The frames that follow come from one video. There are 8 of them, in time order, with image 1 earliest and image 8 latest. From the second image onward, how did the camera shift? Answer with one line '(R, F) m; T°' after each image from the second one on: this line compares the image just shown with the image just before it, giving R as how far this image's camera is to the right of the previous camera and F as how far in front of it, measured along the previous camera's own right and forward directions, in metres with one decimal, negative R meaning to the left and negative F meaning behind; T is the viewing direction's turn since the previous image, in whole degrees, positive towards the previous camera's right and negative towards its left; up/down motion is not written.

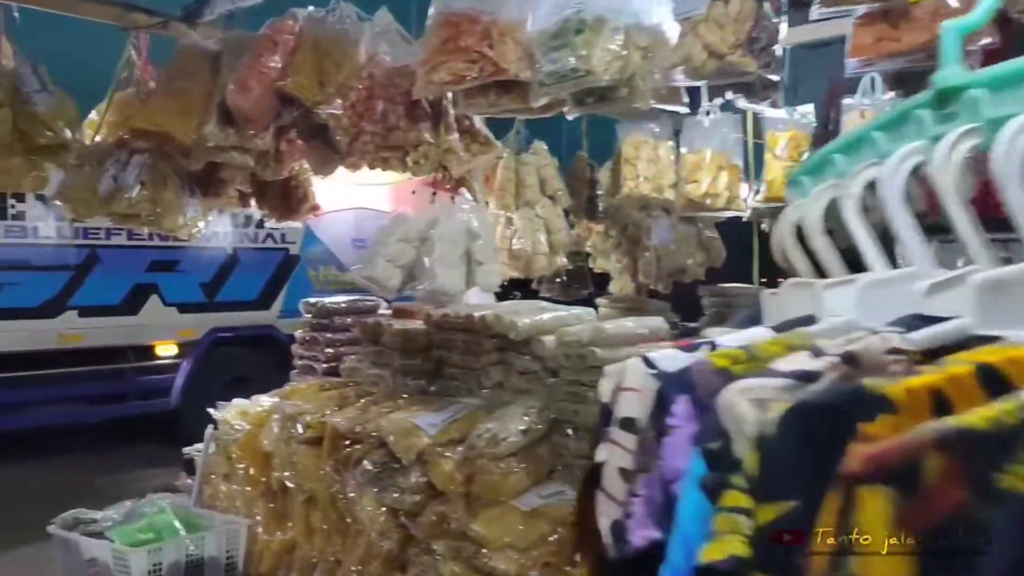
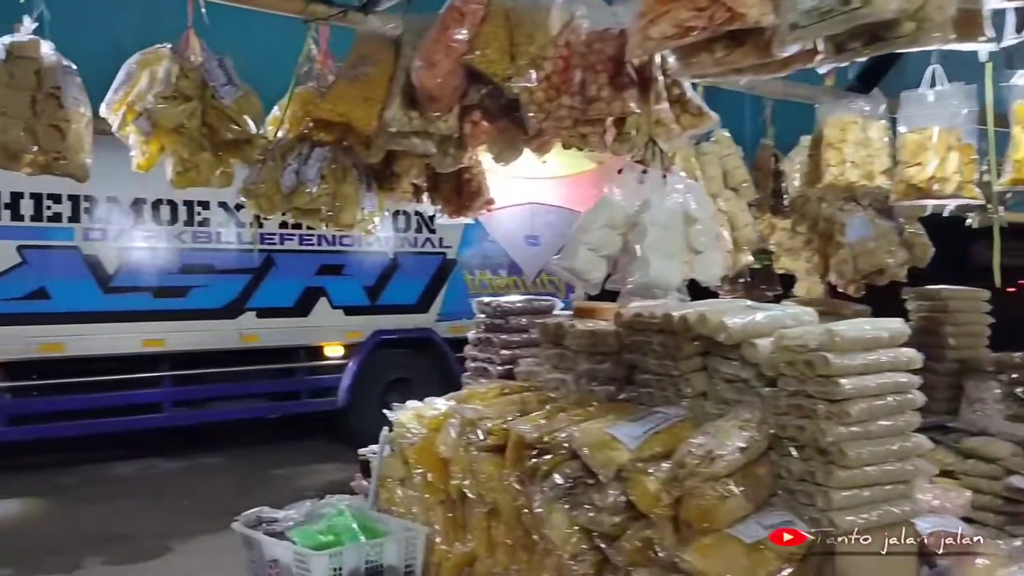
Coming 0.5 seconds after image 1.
(-0.2, +0.3) m; -11°
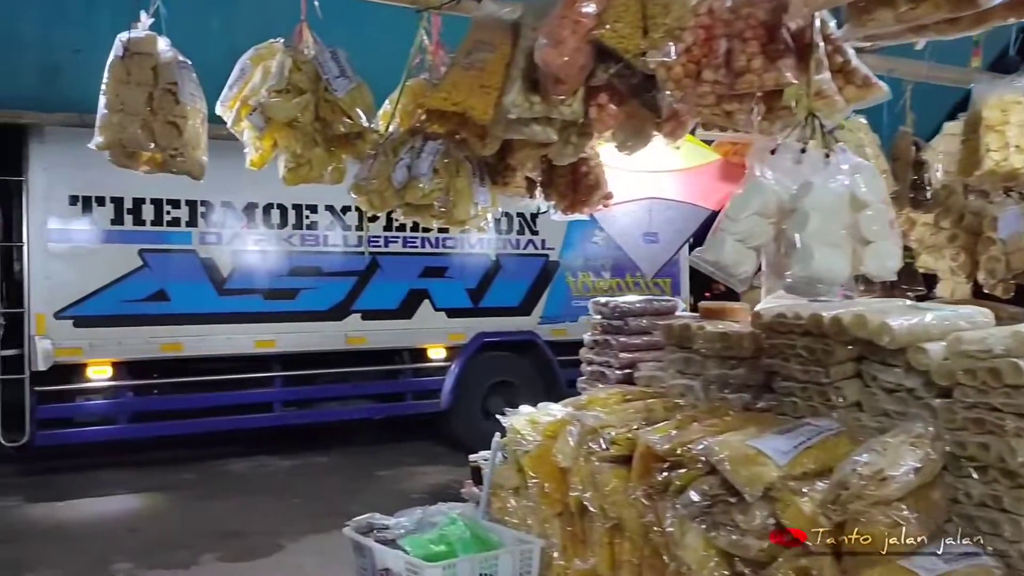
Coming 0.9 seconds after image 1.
(-0.1, +0.2) m; -7°
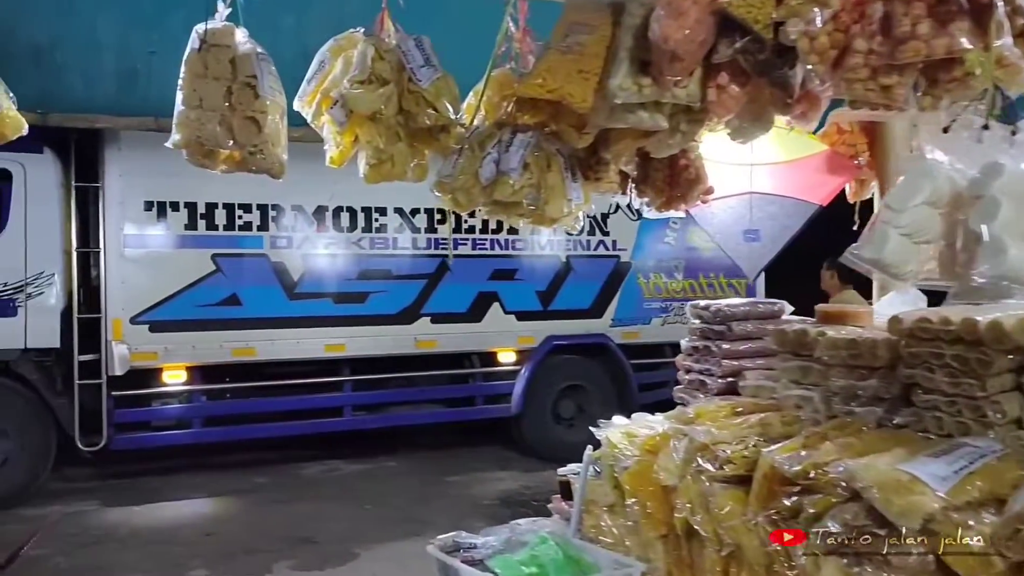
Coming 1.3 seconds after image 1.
(-0.1, +0.2) m; -4°
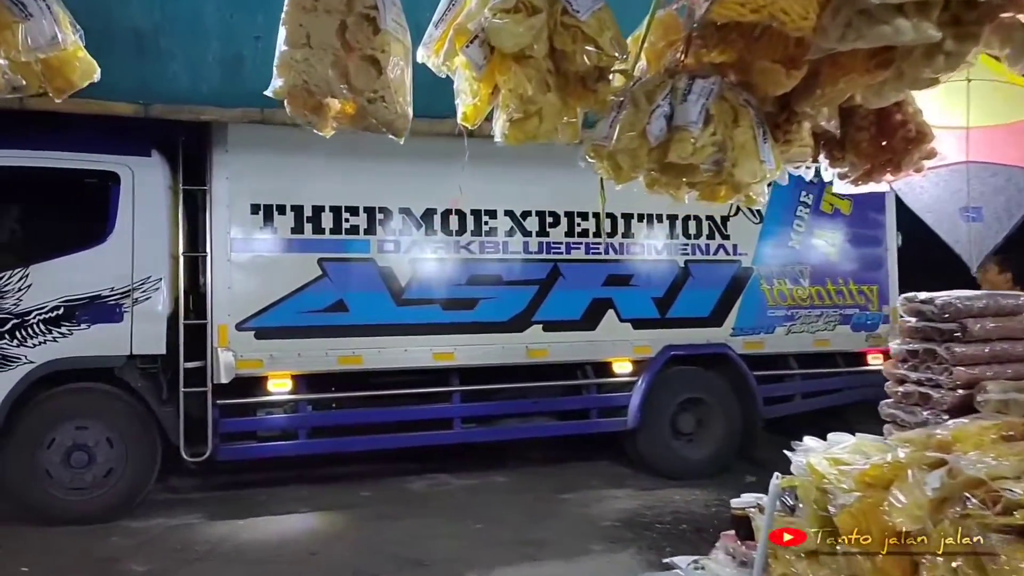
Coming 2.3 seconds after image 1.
(-0.2, +0.5) m; -7°
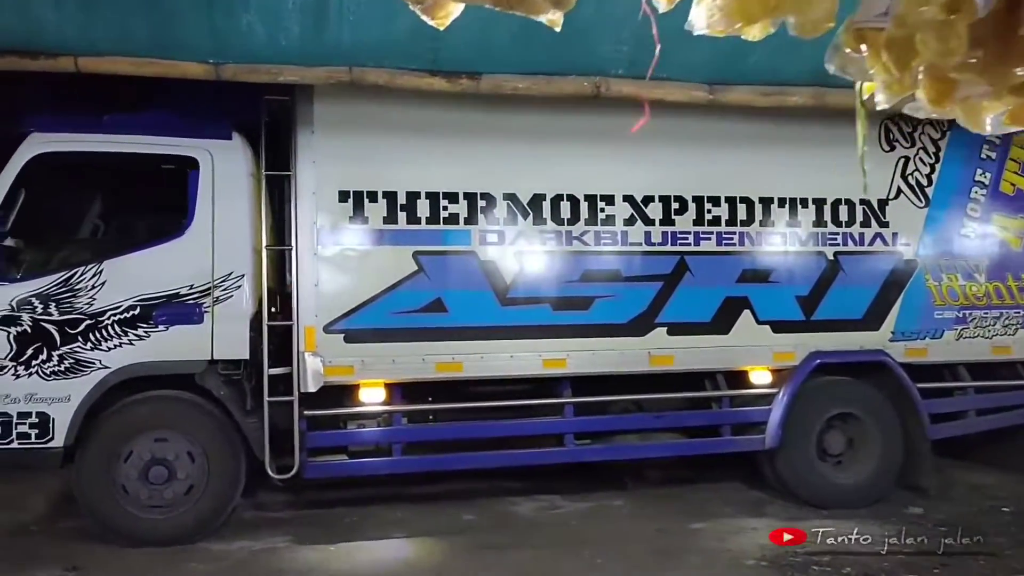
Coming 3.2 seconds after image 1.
(-0.2, +0.8) m; -6°
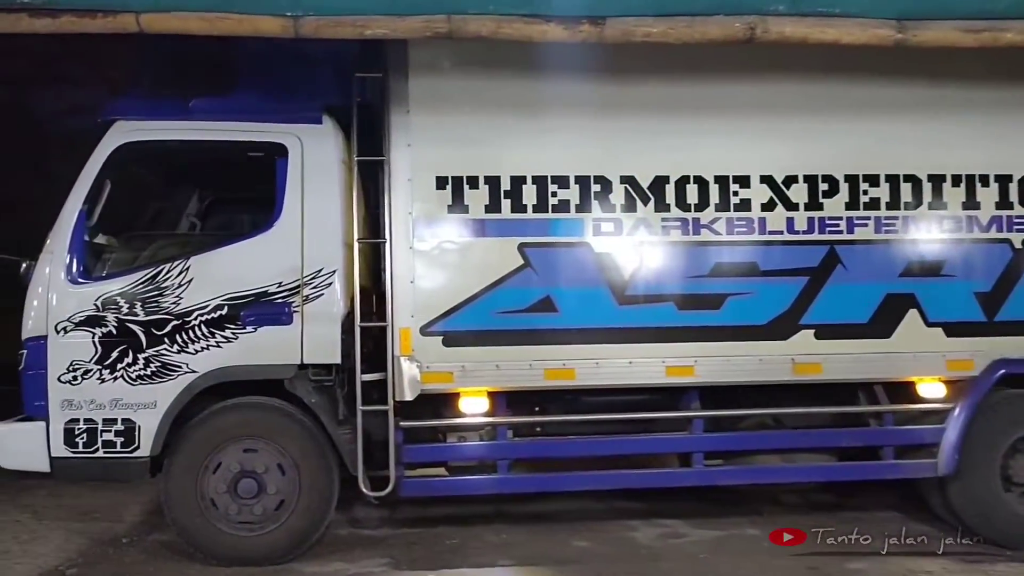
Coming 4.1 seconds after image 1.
(-0.1, +0.6) m; -8°
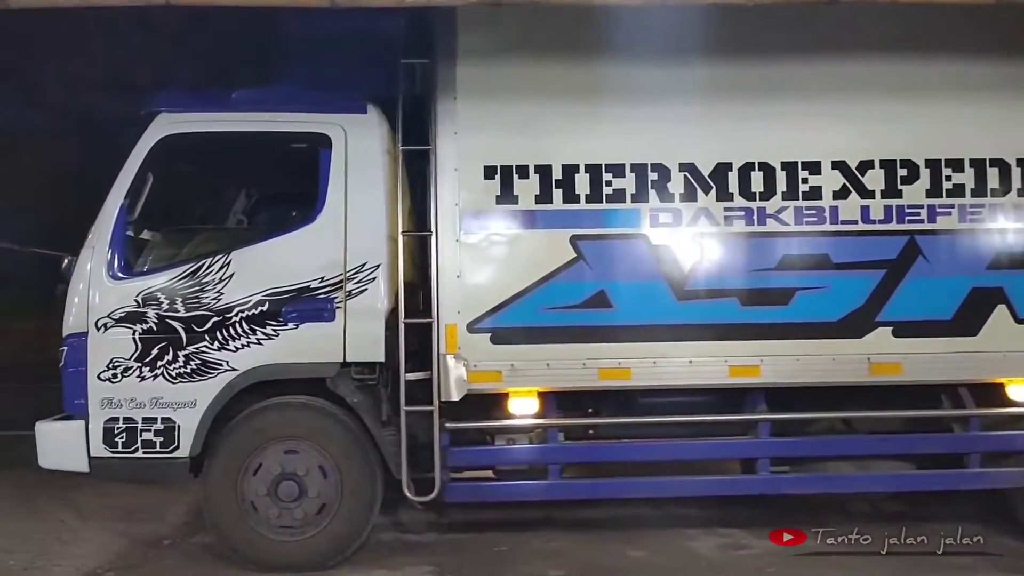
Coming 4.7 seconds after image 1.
(0.0, +0.2) m; -4°
